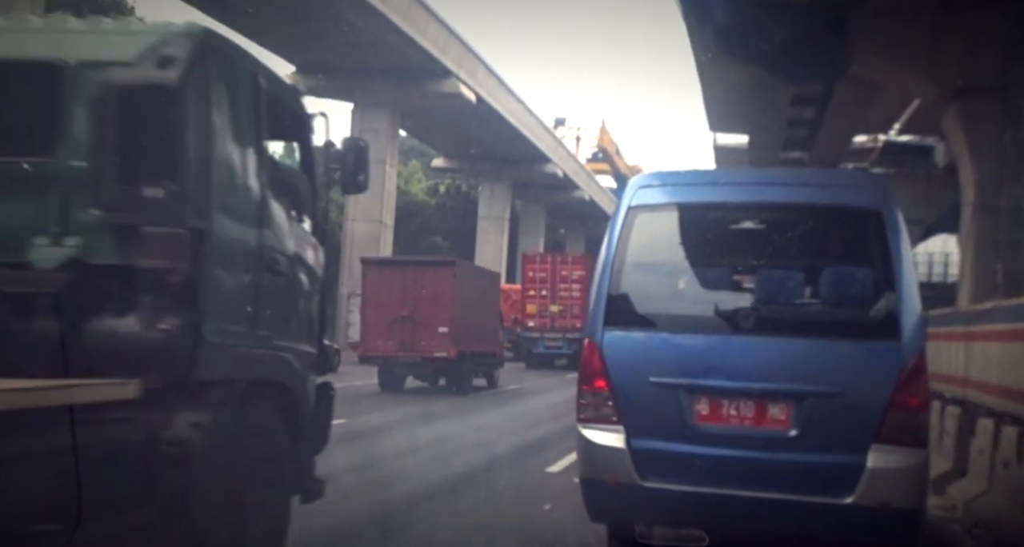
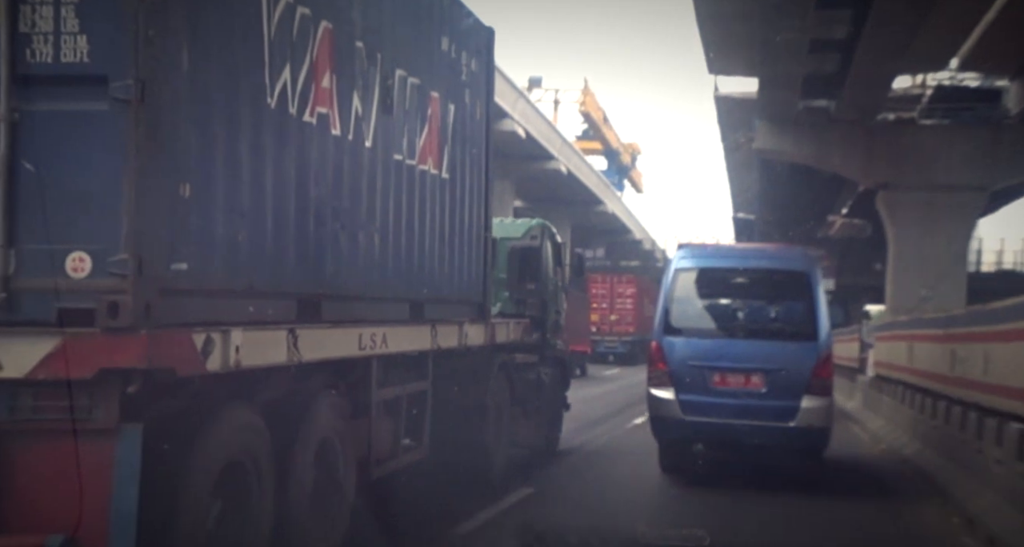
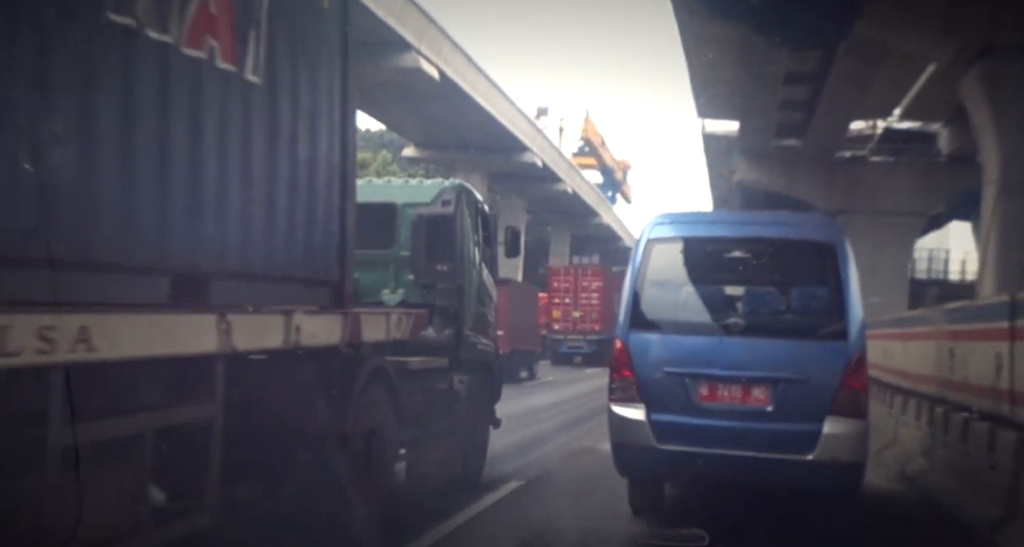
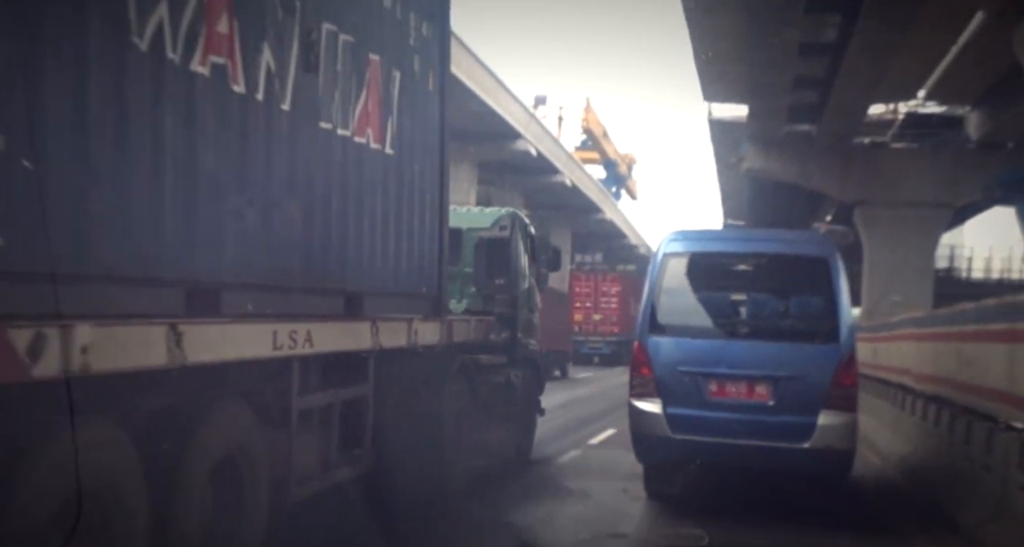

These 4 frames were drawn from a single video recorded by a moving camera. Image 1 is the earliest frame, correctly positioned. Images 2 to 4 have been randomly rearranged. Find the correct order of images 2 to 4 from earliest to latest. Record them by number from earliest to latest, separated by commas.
3, 4, 2
